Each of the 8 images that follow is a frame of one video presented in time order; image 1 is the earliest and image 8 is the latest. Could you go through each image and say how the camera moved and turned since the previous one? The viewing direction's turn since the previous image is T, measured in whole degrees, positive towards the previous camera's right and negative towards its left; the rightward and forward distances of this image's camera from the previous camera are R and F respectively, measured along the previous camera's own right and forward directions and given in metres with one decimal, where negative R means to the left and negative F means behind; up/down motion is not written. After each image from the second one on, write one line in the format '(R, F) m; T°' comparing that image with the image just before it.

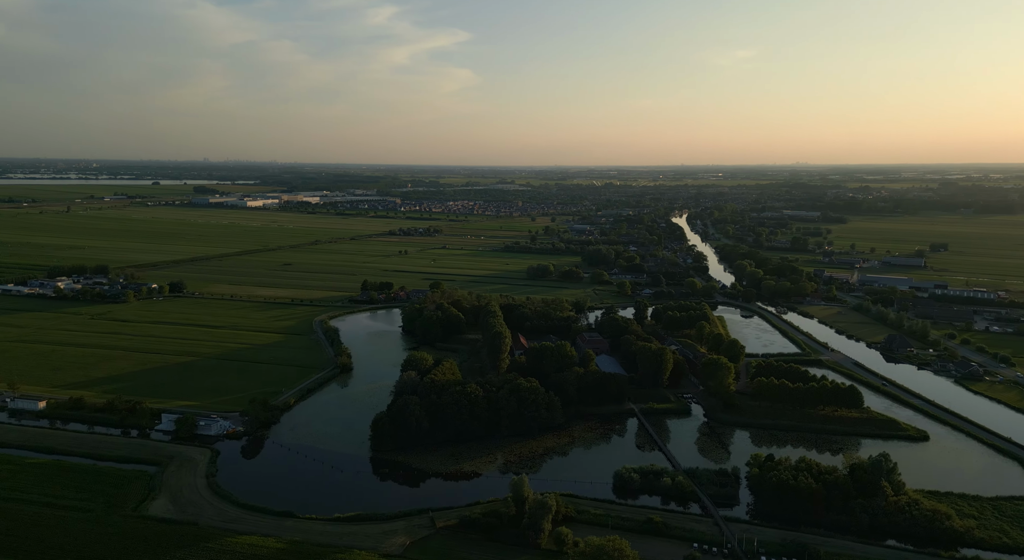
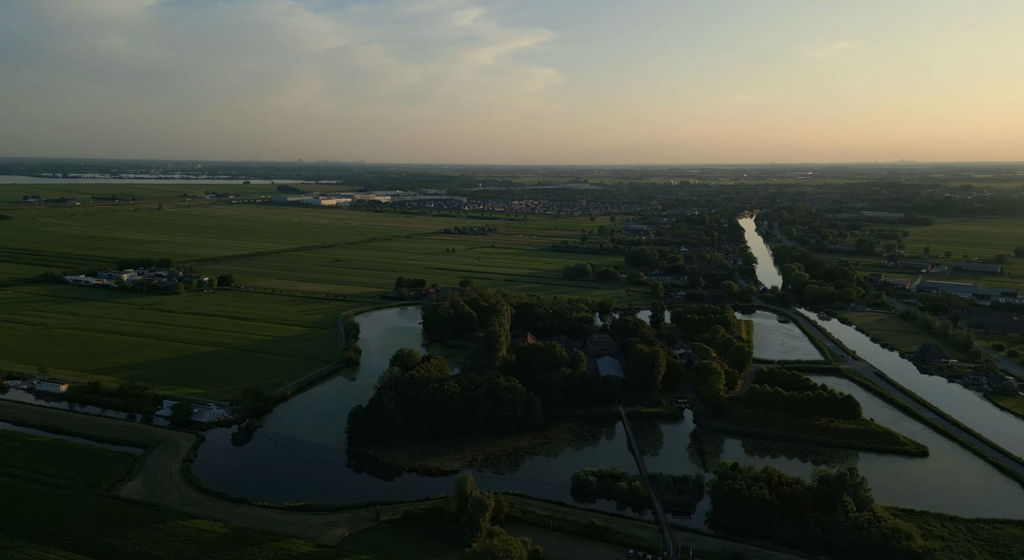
(+3.5, +0.4) m; -6°
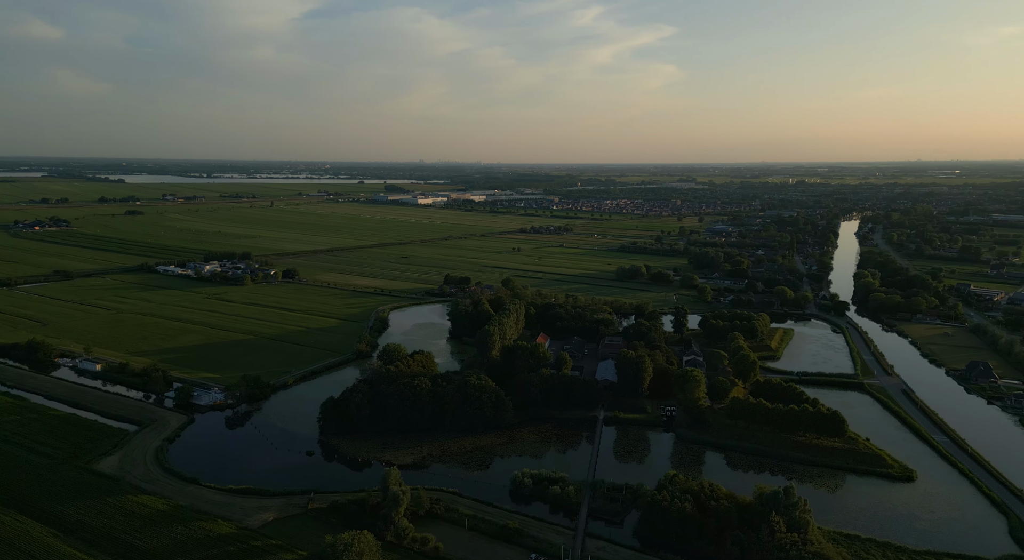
(+4.8, +0.6) m; -8°
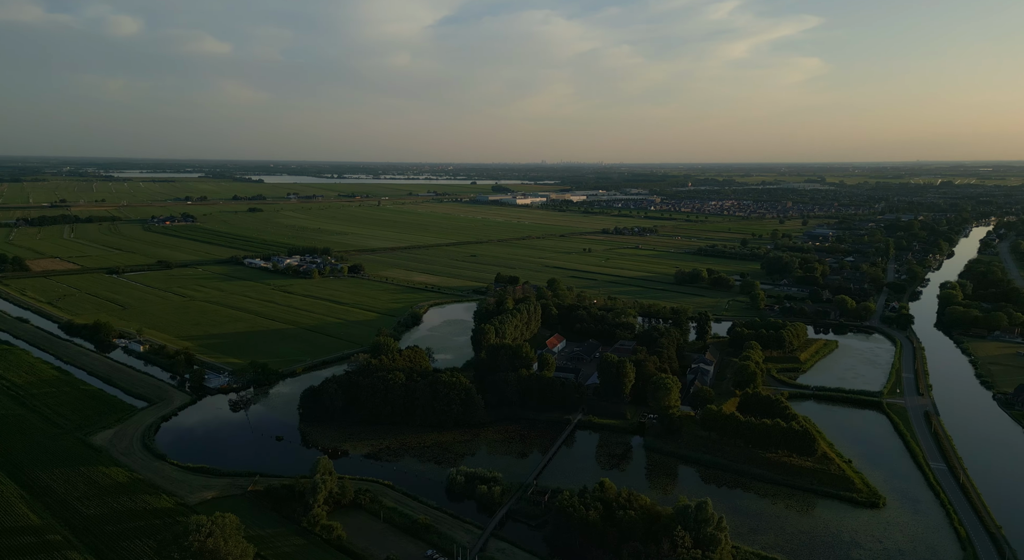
(+5.0, +0.5) m; -8°
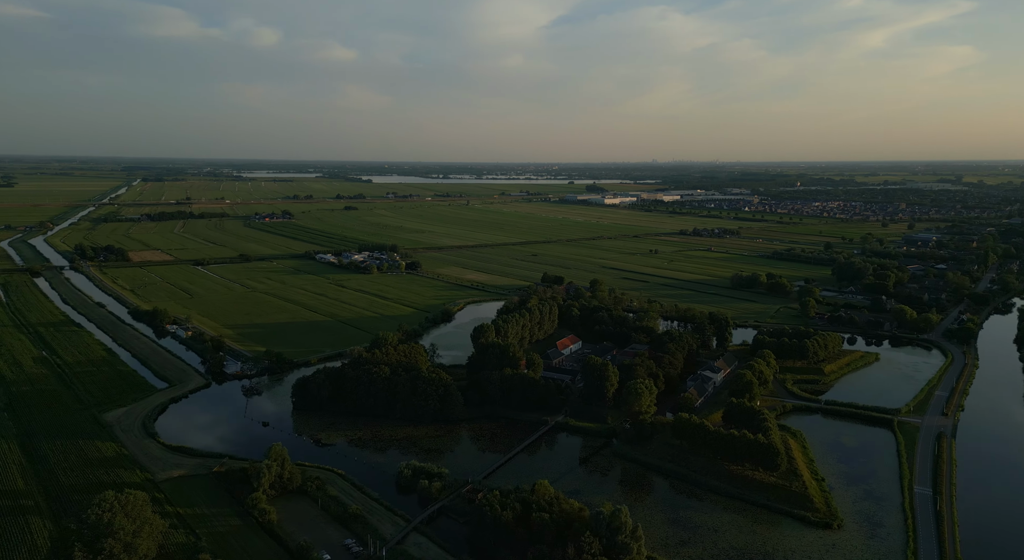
(+4.4, +0.3) m; -8°
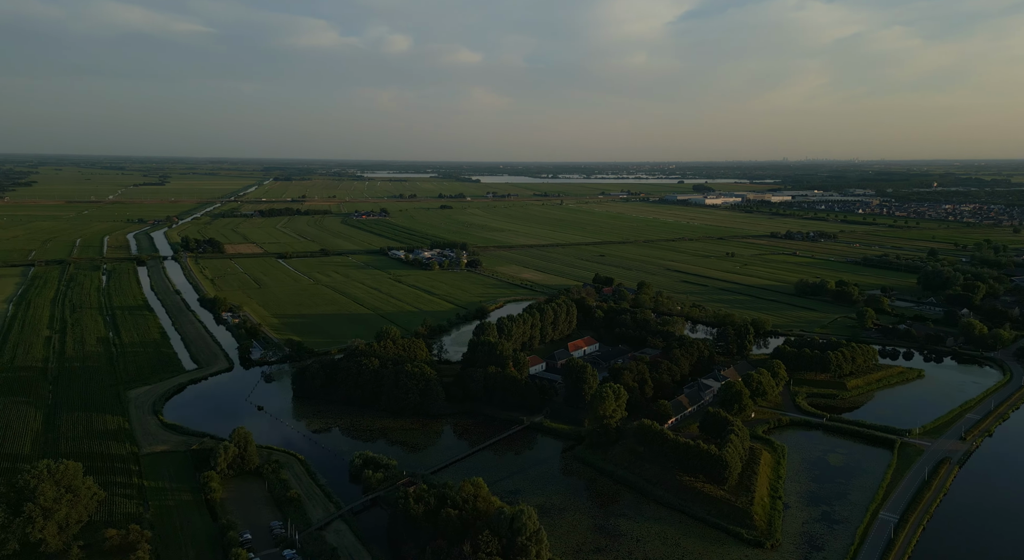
(+4.7, +0.2) m; -8°
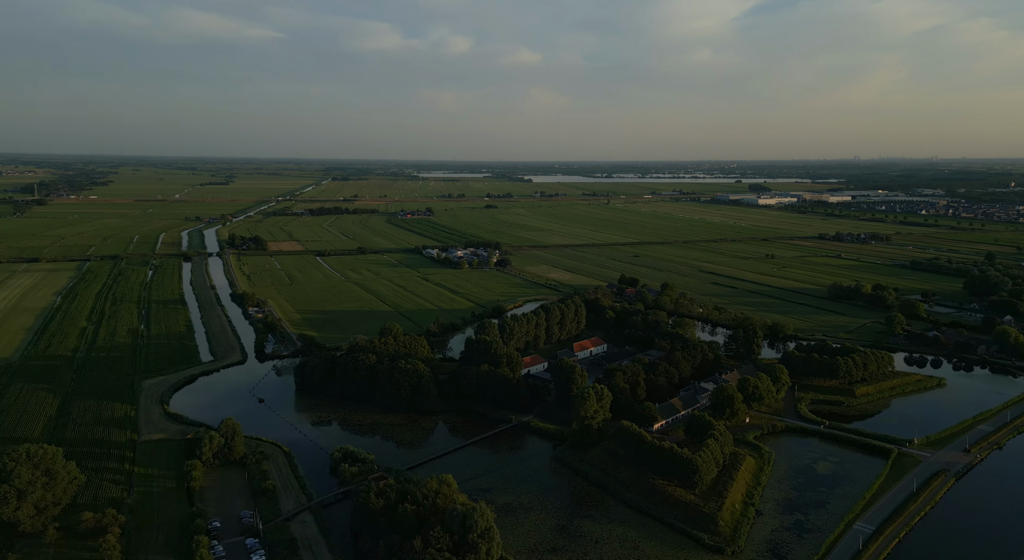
(+2.3, -0.1) m; -4°
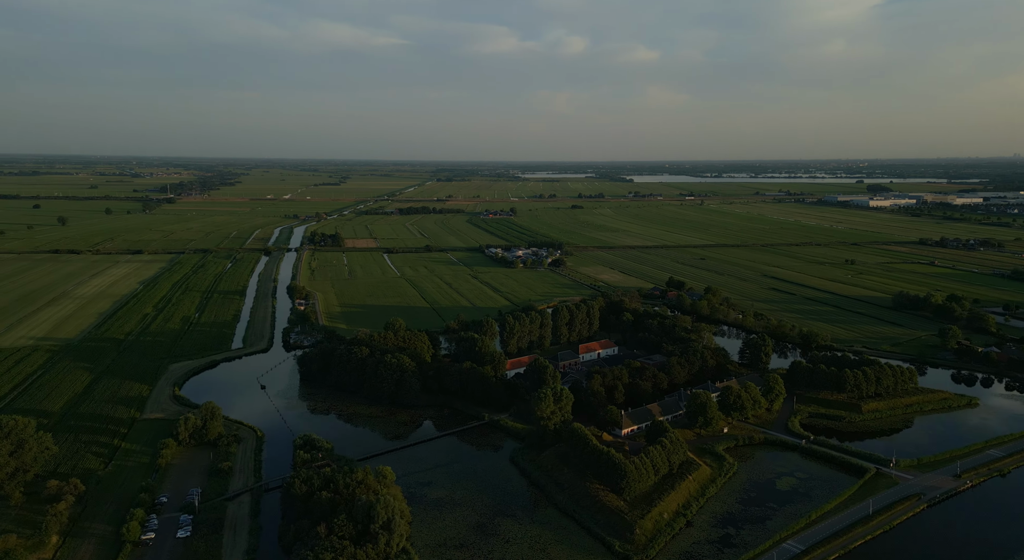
(+4.8, 0.0) m; -8°
